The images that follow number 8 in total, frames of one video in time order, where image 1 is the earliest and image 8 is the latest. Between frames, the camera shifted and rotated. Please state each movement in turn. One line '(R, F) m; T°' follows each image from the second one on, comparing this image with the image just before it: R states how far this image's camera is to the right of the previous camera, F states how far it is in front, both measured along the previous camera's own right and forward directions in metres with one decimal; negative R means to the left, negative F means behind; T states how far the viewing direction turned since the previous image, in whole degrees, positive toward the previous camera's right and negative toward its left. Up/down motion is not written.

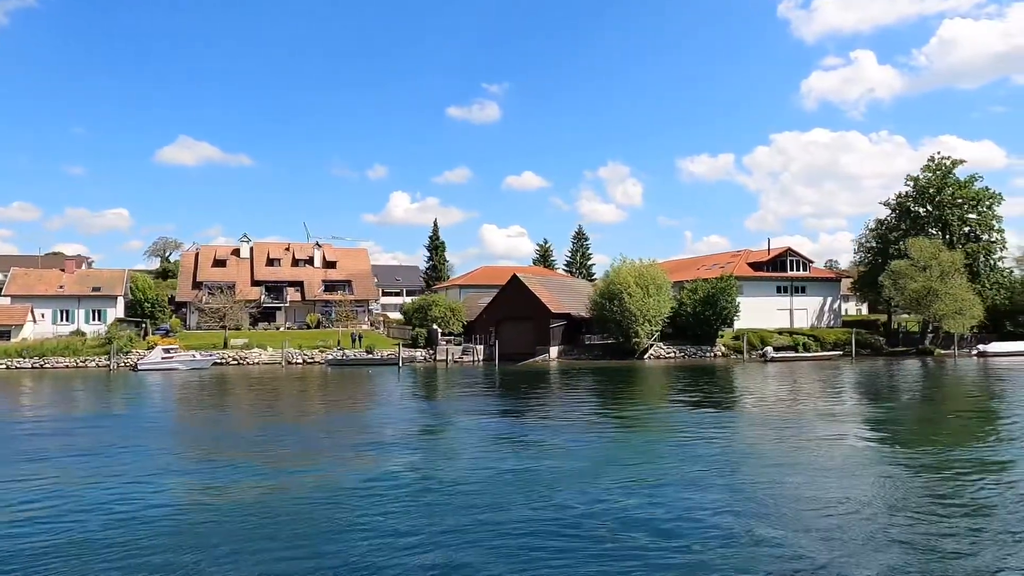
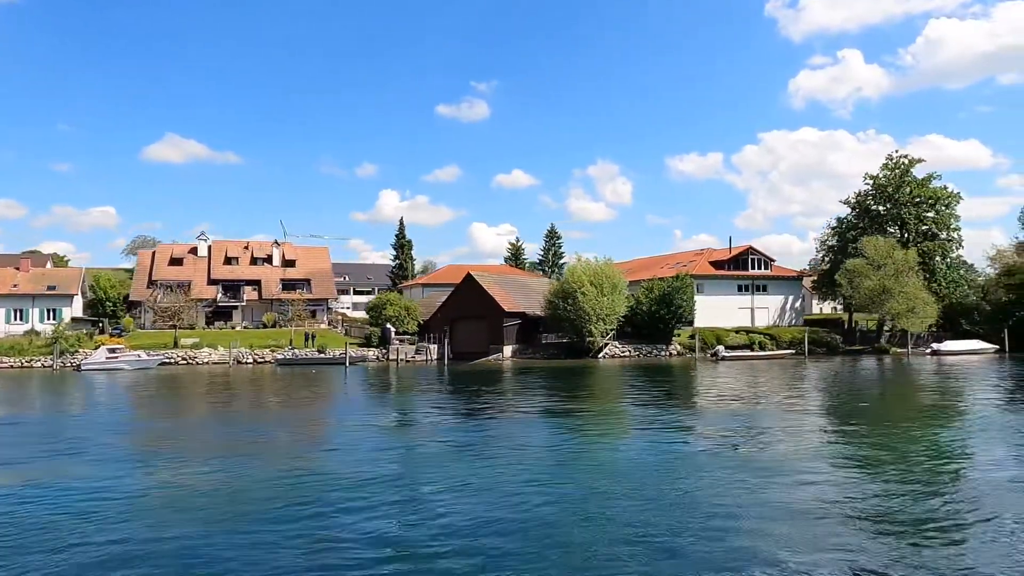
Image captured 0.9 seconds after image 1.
(+1.9, +0.3) m; +1°
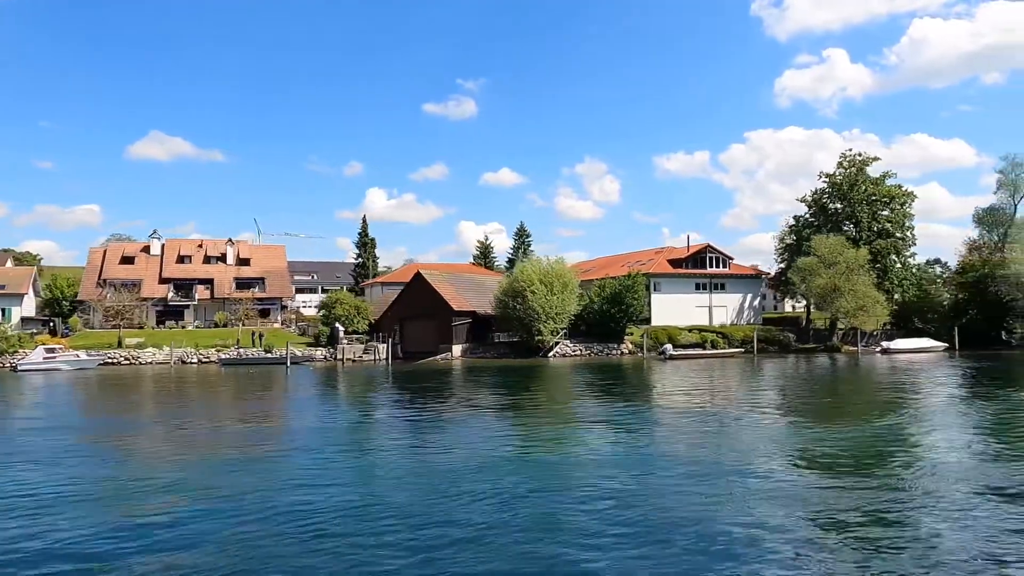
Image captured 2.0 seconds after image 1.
(+2.1, +0.3) m; +1°
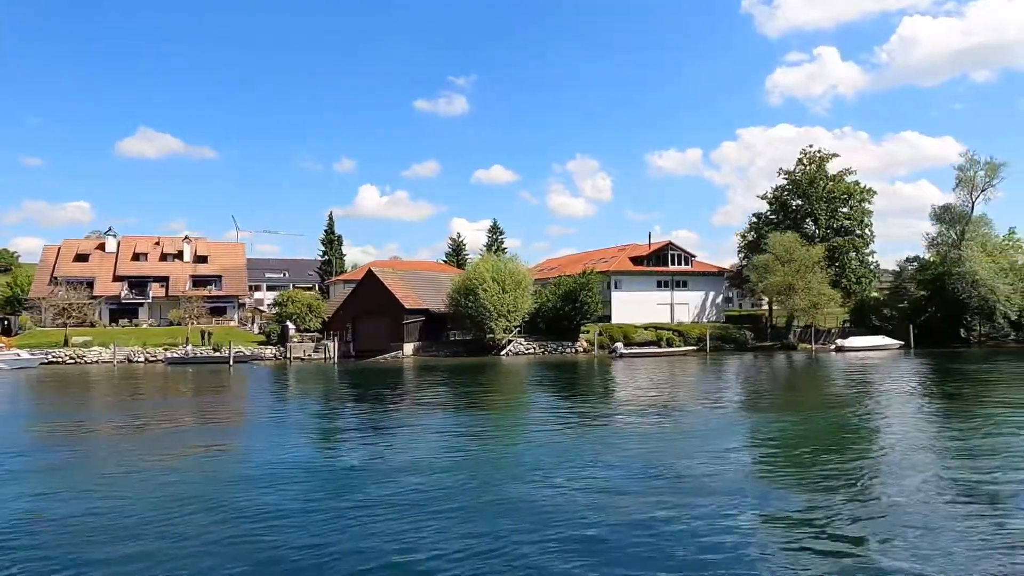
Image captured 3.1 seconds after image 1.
(+2.1, +0.3) m; 0°
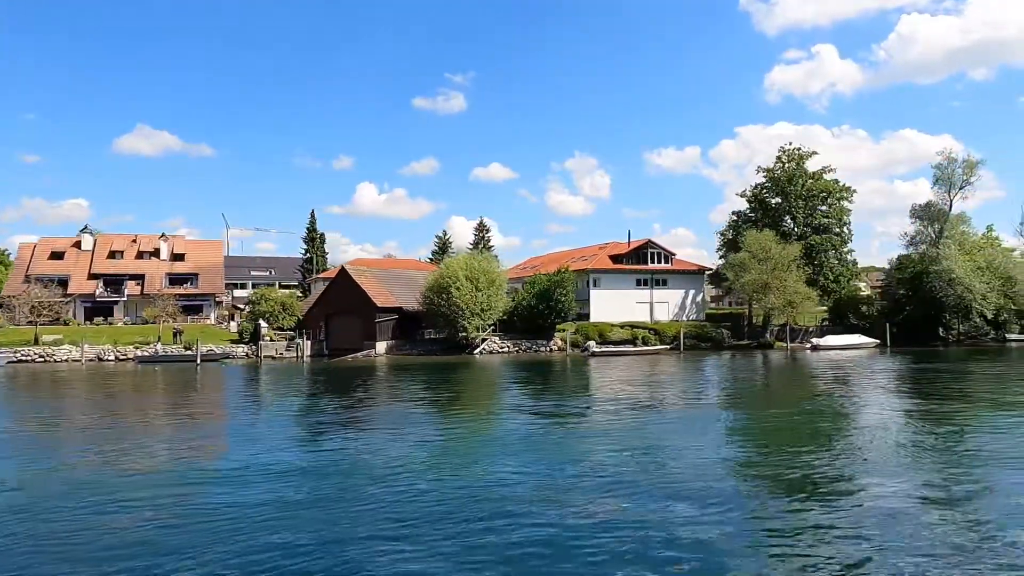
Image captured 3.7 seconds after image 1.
(+1.3, +0.2) m; 0°
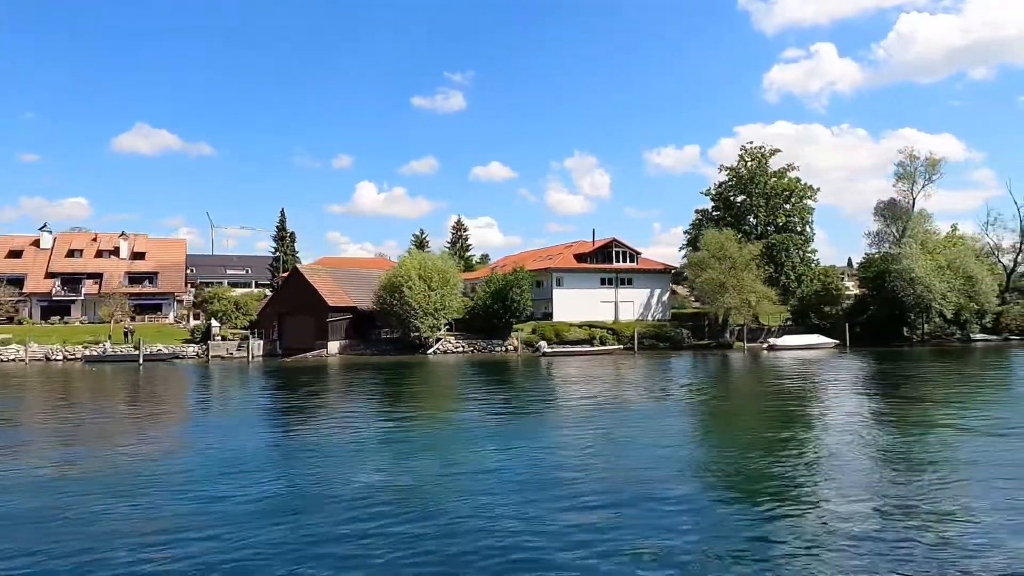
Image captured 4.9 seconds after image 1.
(+2.4, +0.4) m; 0°
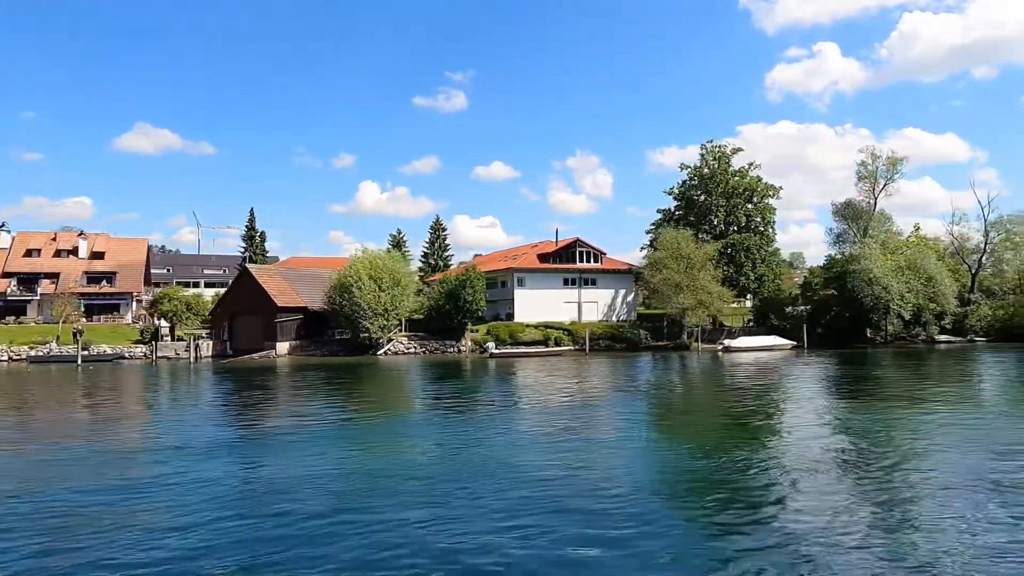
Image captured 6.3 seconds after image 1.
(+2.6, +0.5) m; 0°
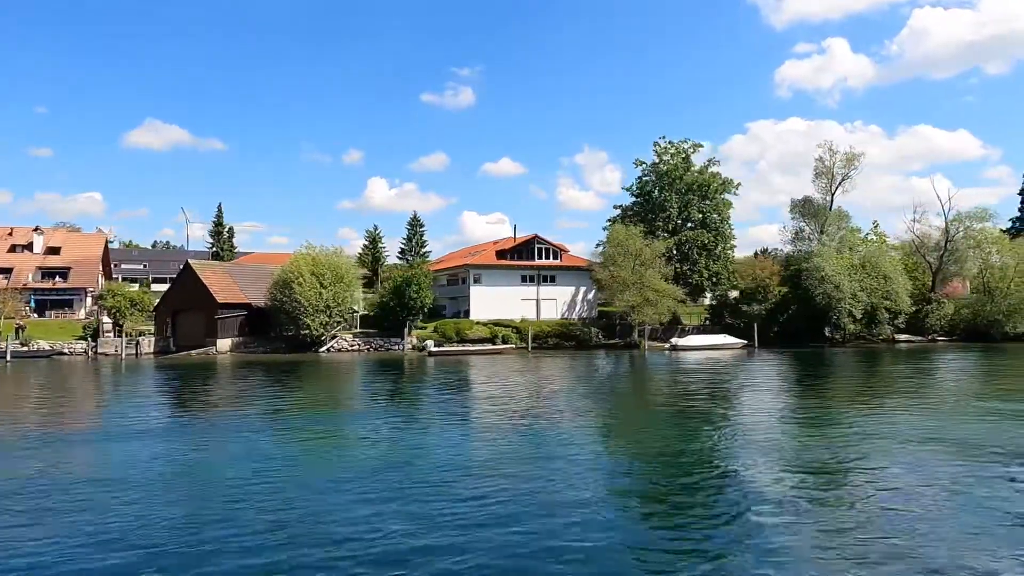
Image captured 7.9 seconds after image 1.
(+3.2, +0.6) m; -1°
